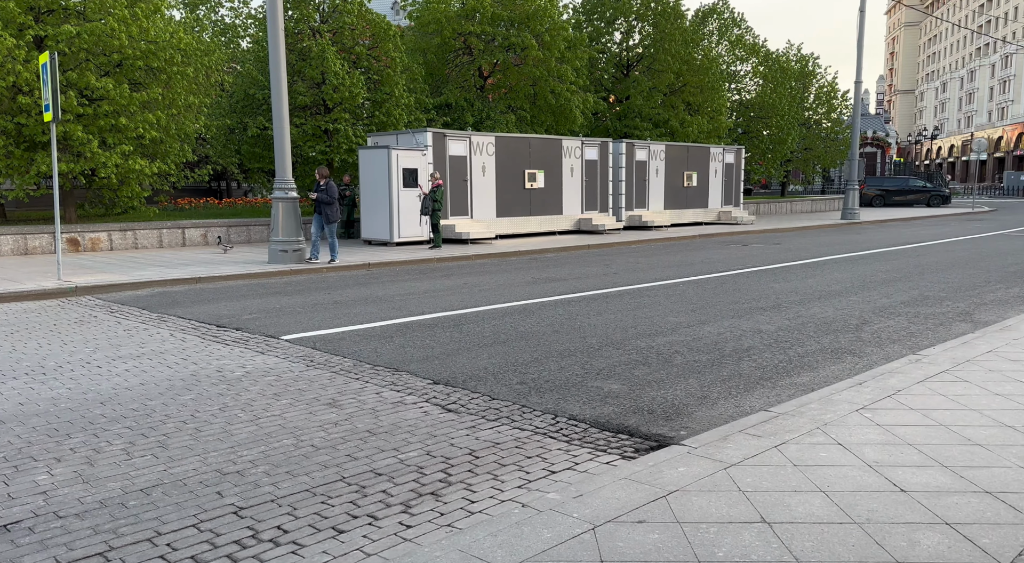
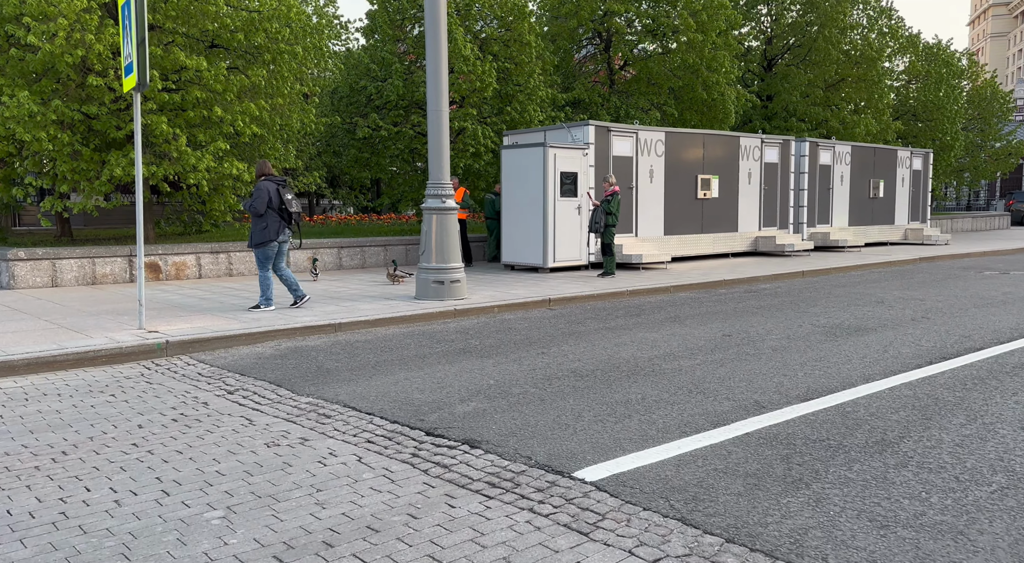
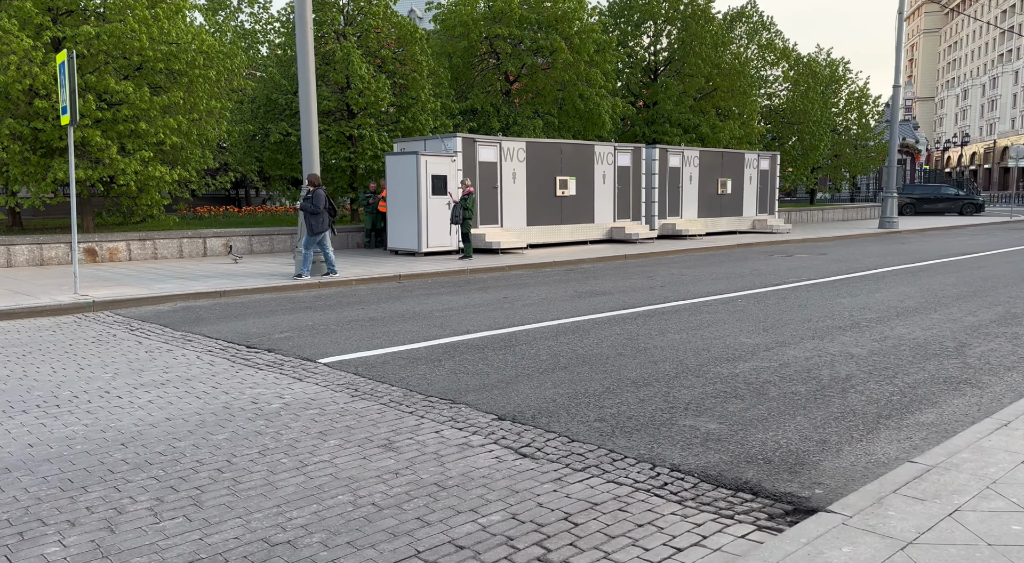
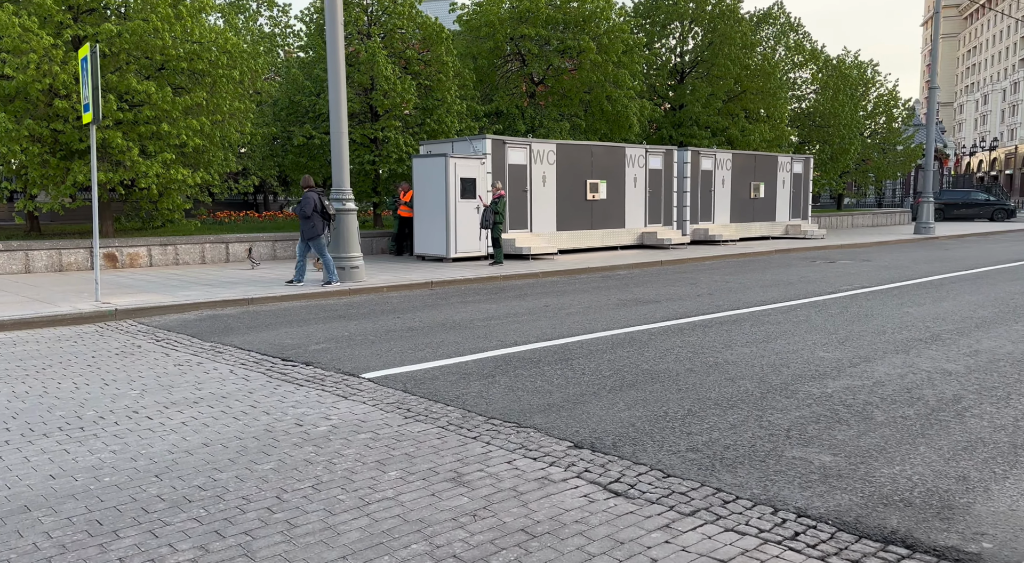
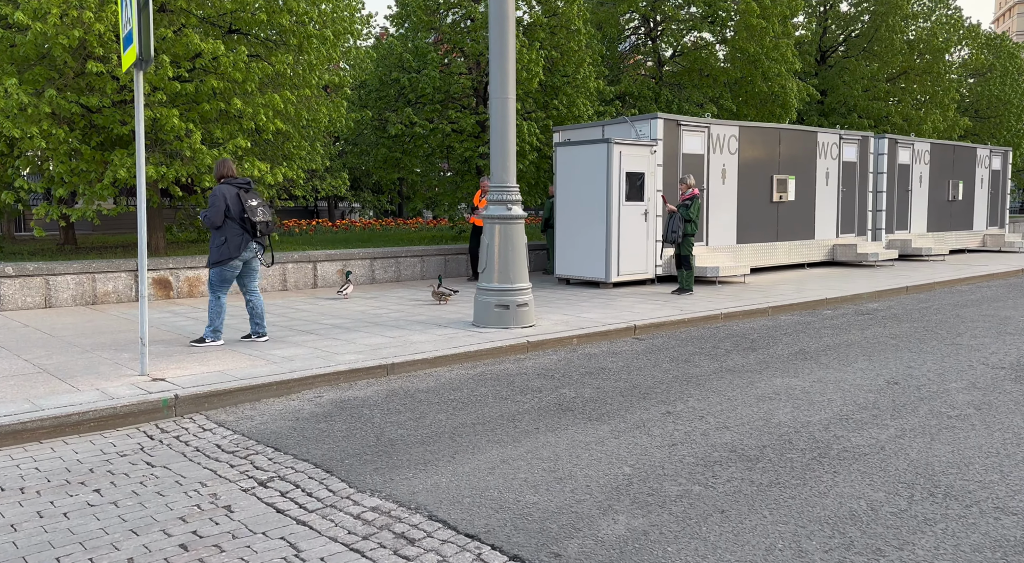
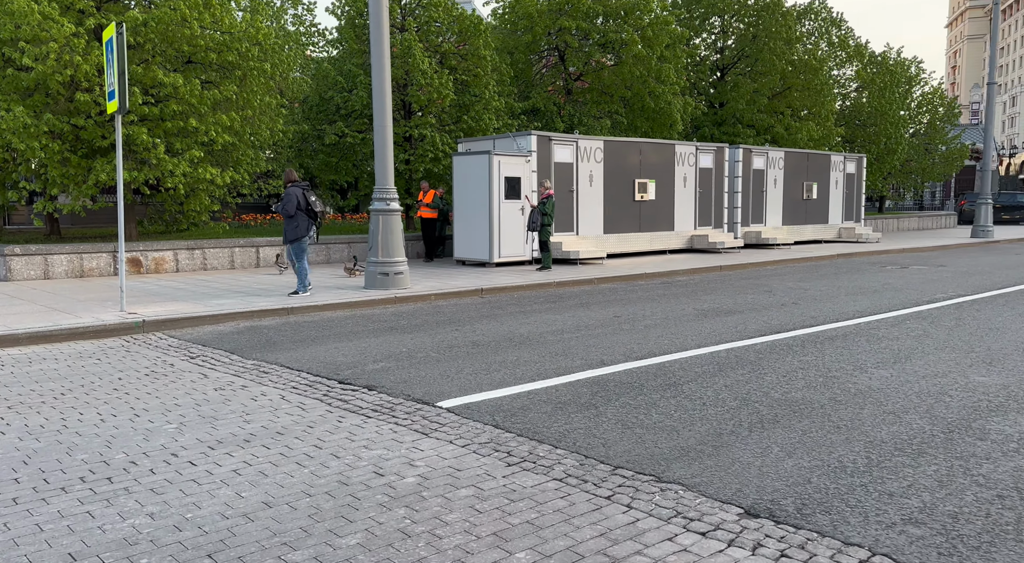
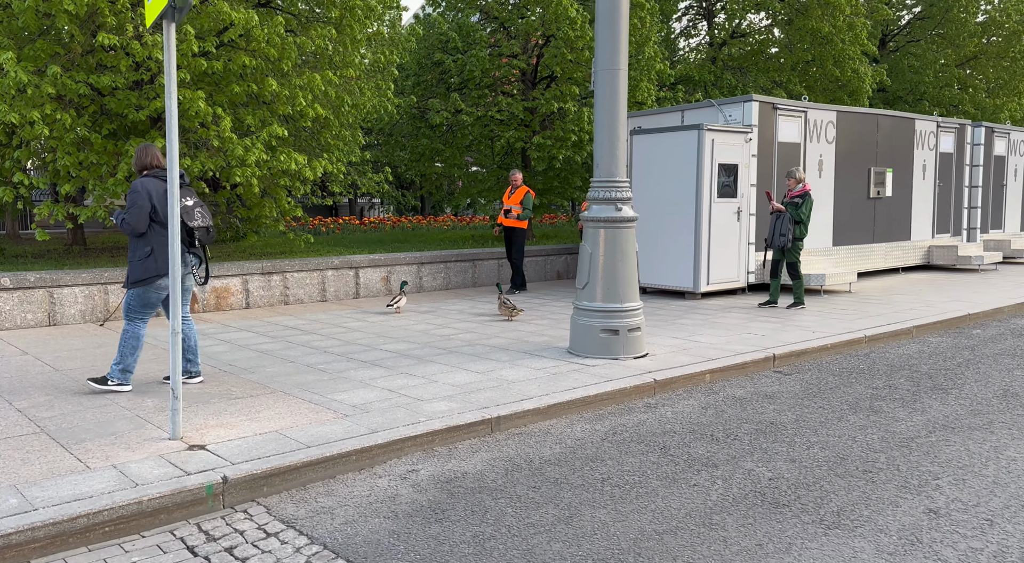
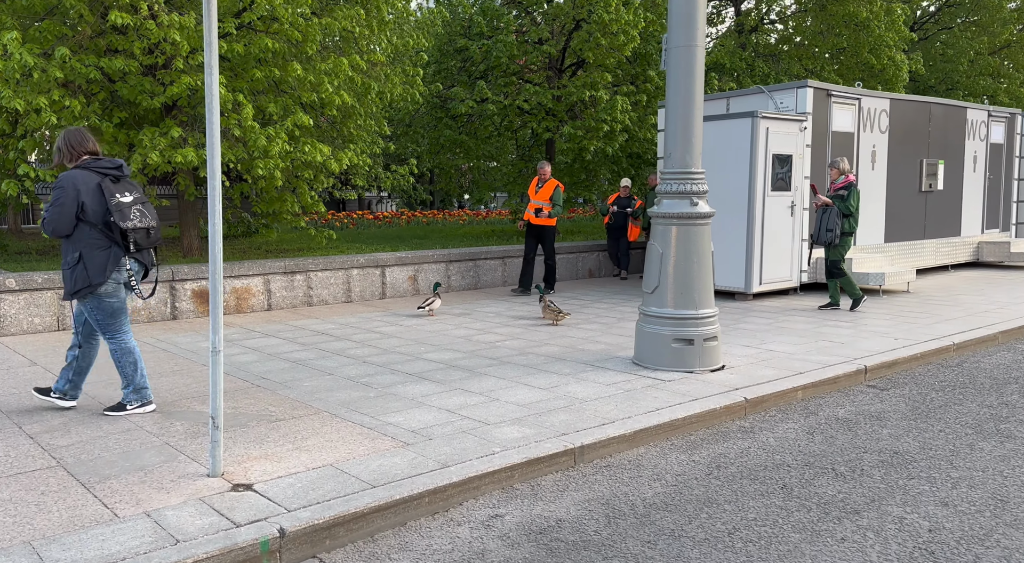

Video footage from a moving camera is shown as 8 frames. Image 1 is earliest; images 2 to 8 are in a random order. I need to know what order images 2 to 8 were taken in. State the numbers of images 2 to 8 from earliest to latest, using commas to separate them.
3, 4, 6, 2, 5, 7, 8
